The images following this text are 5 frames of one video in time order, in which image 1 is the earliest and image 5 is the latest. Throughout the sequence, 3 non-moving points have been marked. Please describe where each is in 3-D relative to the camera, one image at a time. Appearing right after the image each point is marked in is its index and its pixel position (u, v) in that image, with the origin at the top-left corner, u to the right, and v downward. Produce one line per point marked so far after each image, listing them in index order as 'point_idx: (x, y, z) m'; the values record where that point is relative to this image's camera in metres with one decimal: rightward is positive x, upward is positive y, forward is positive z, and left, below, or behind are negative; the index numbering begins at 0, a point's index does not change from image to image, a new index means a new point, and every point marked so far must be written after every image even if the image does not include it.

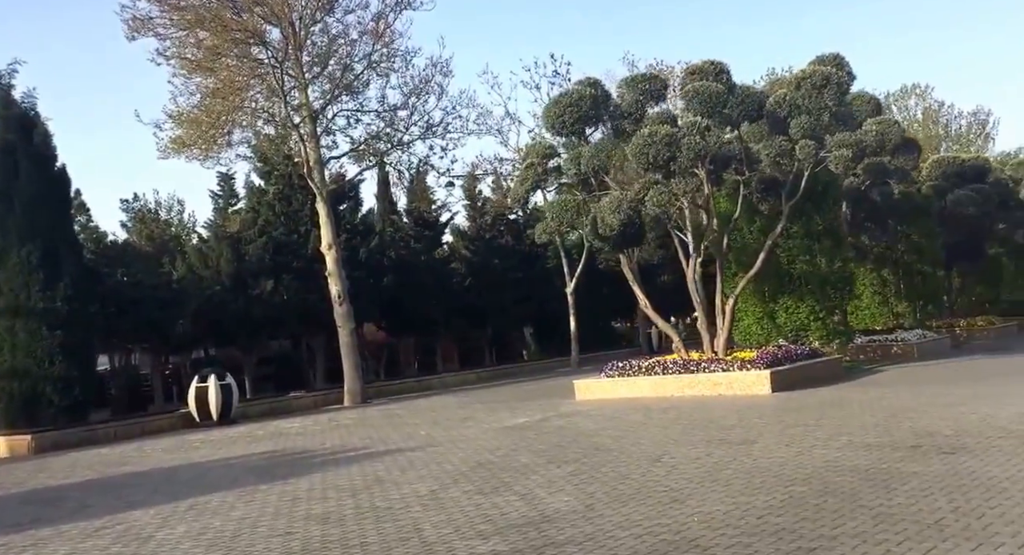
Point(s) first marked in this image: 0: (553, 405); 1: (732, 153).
0: (+1.0, -2.8, +20.1) m
1: (+4.5, +2.7, +19.3) m
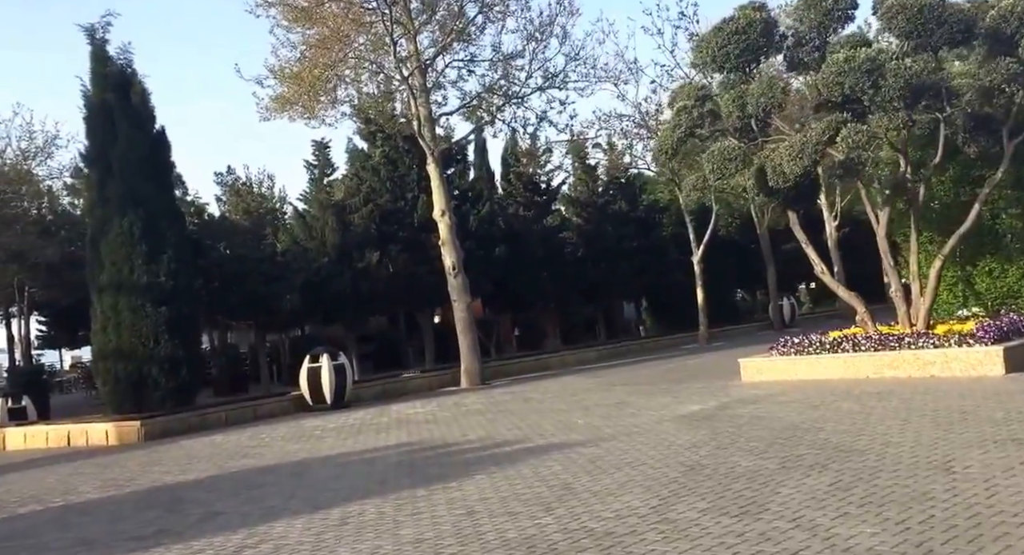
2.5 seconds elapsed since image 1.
0: (+4.0, -2.1, +17.2) m
1: (+7.4, +3.5, +16.0) m
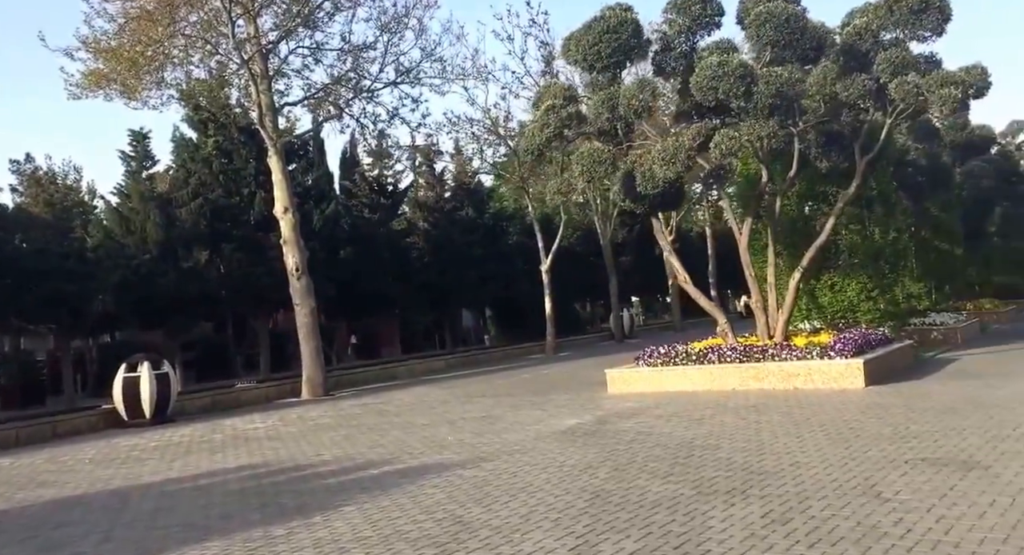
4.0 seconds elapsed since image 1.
0: (+1.4, -2.2, +16.4) m
1: (+5.1, +3.3, +15.9) m
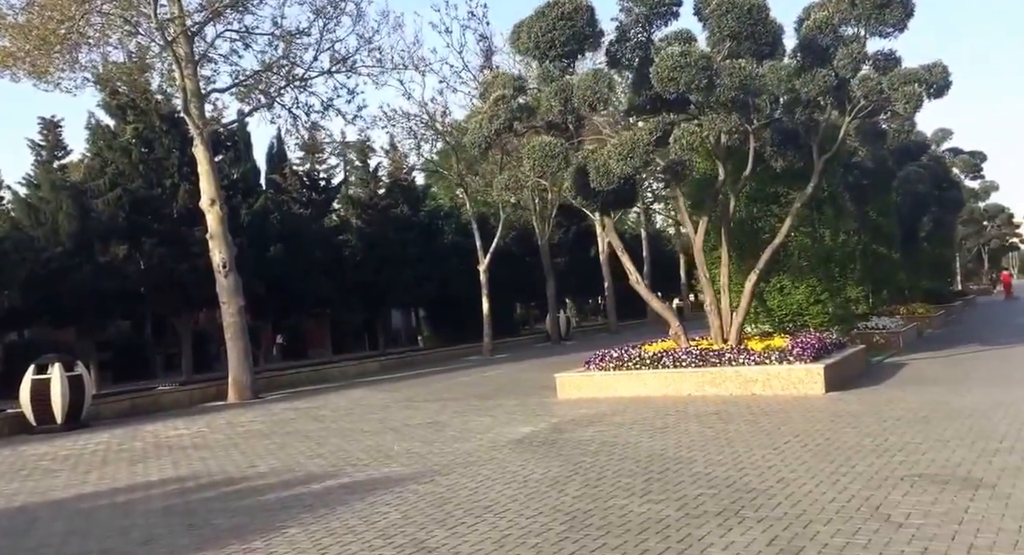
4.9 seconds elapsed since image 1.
0: (+0.5, -2.2, +15.6) m
1: (+4.3, +3.3, +15.4) m
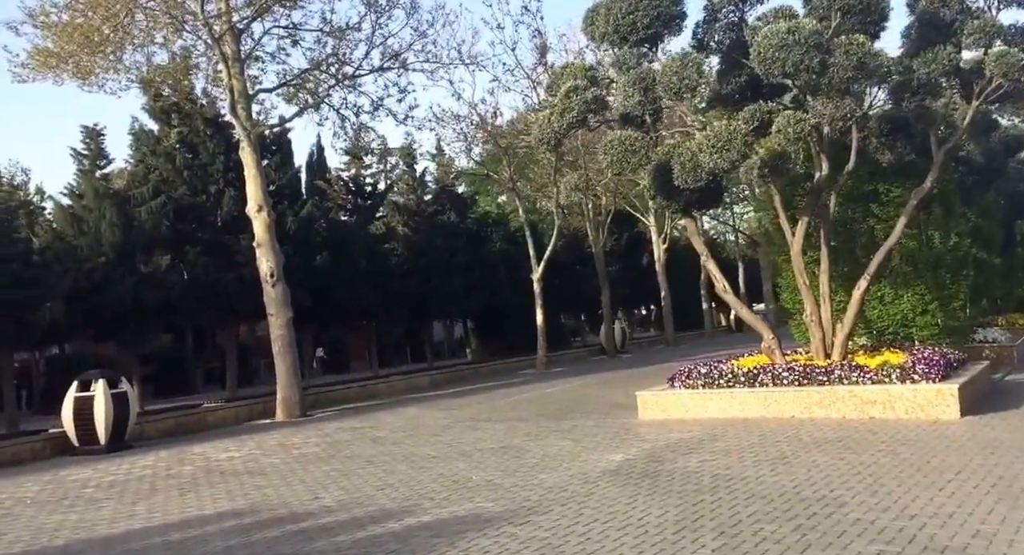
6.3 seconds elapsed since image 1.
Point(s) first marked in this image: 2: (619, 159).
0: (+1.8, -2.3, +14.0) m
1: (+5.5, +3.1, +13.8) m
2: (+1.8, +2.0, +15.6) m
